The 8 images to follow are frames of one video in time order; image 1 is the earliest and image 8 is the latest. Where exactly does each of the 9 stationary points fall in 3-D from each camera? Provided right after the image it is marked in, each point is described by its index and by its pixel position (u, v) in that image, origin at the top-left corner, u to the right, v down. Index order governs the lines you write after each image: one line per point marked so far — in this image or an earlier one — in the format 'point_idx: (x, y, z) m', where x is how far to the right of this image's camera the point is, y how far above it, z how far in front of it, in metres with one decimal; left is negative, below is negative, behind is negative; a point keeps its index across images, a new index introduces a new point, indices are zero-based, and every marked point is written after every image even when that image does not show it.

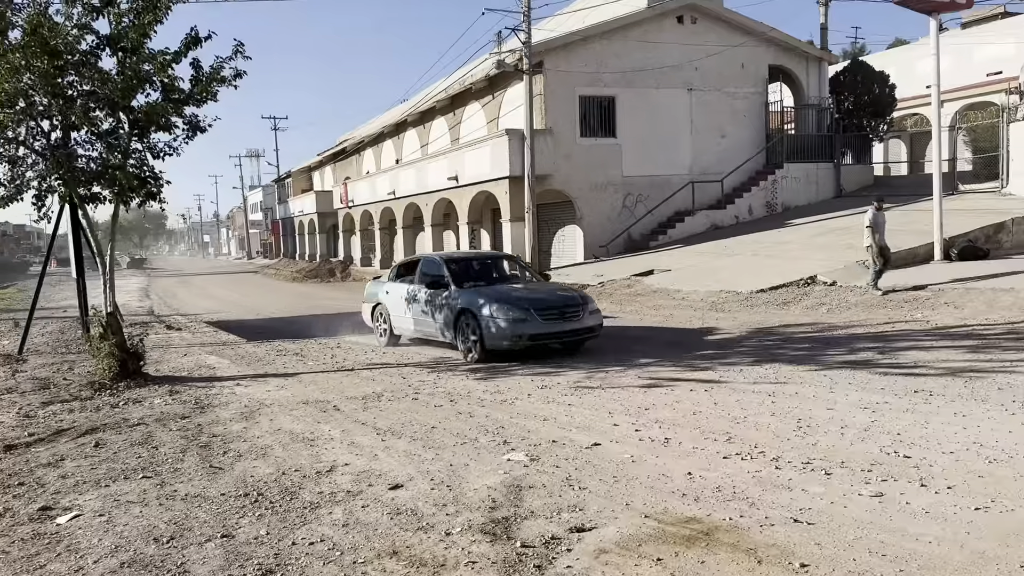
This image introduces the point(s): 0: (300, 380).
0: (-2.6, -1.1, +8.4) m
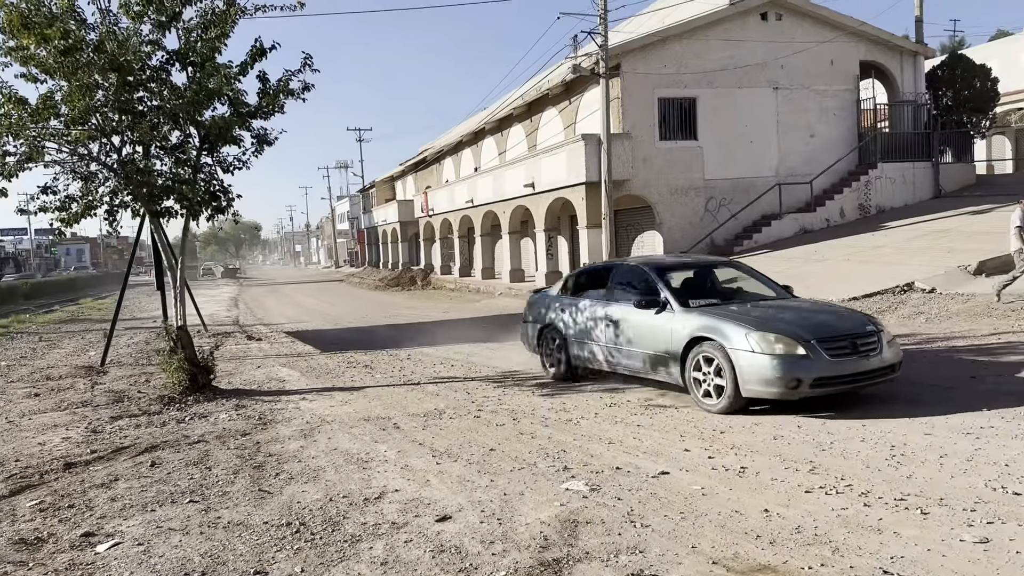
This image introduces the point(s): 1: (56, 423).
0: (-1.8, -1.3, +8.3) m
1: (-4.6, -1.4, +6.6) m
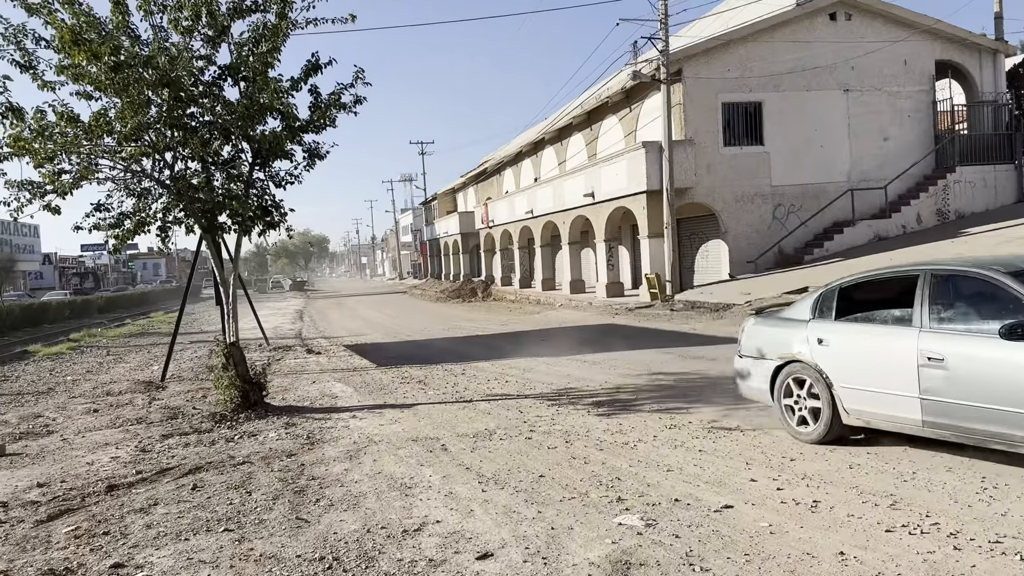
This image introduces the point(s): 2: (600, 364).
0: (-1.2, -1.5, +8.2) m
1: (-4.1, -1.6, +6.7) m
2: (+1.5, -1.3, +11.4) m
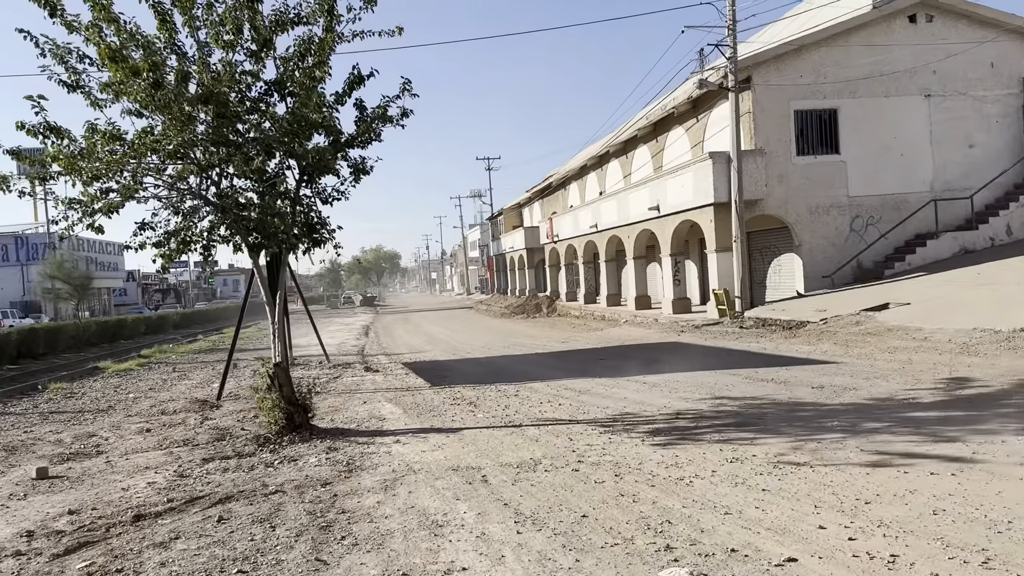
0: (-0.6, -1.7, +7.9) m
1: (-3.6, -1.8, +6.7) m
2: (+2.4, -1.6, +10.8) m
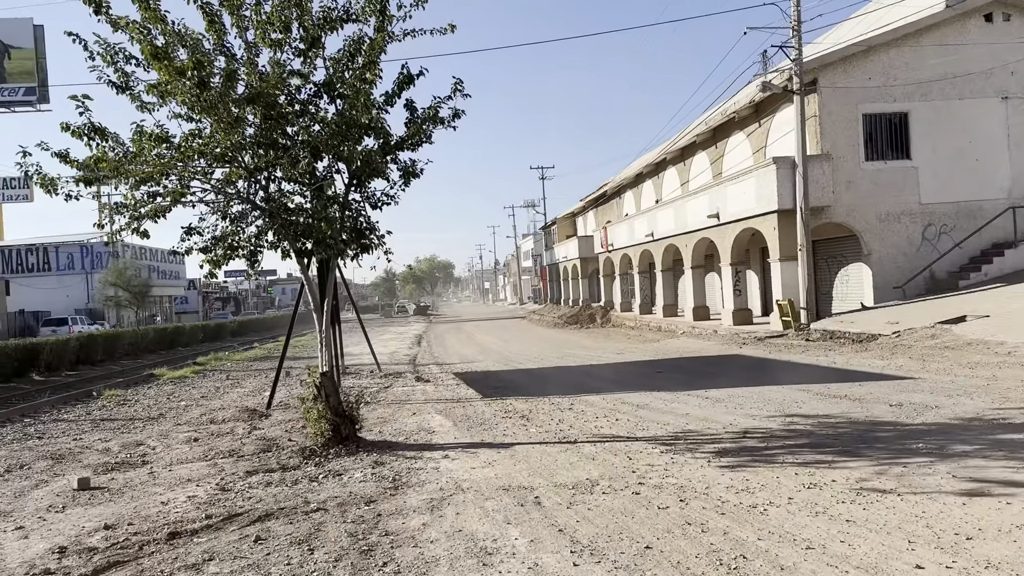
0: (0.0, -1.8, +7.4) m
1: (-3.1, -1.8, +6.5) m
2: (+3.2, -1.7, +10.2) m
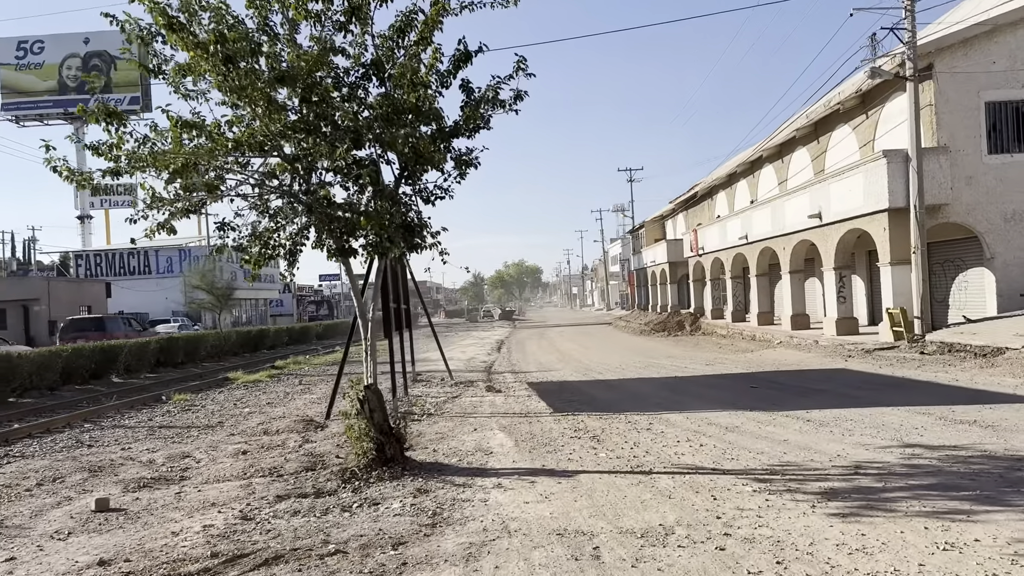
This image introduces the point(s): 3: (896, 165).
0: (+0.6, -1.9, +6.5) m
1: (-2.6, -1.9, +6.0) m
2: (+4.1, -1.8, +8.7) m
3: (+9.7, +3.2, +16.9) m
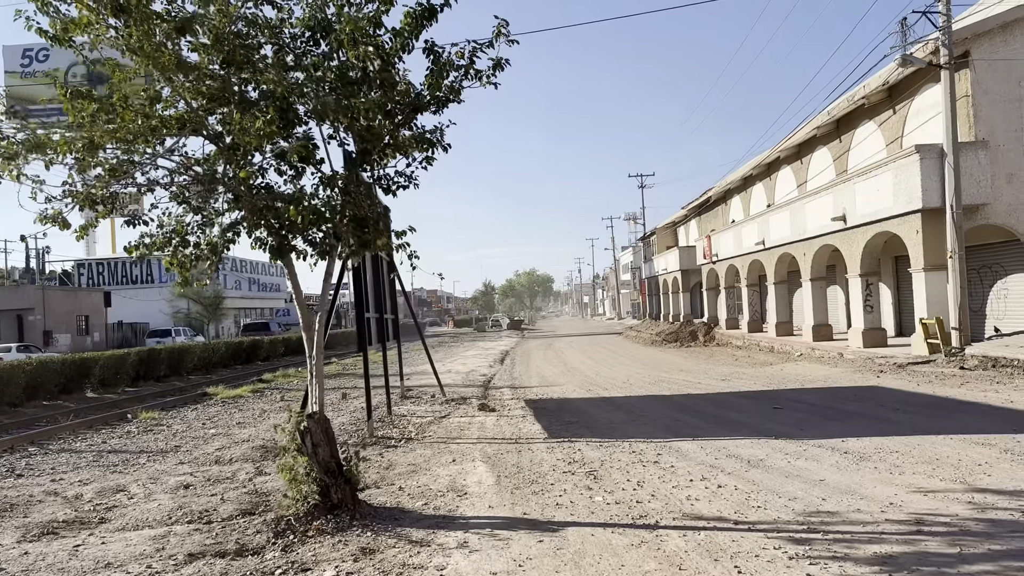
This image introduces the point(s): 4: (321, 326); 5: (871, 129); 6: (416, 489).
0: (+0.4, -1.9, +5.1) m
1: (-2.8, -1.9, +4.7) m
2: (+3.9, -1.9, +7.4) m
3: (+9.6, +3.0, +15.5) m
4: (-1.7, -0.4, +6.4) m
5: (+10.5, +4.7, +19.6) m
6: (-1.0, -2.0, +6.8) m
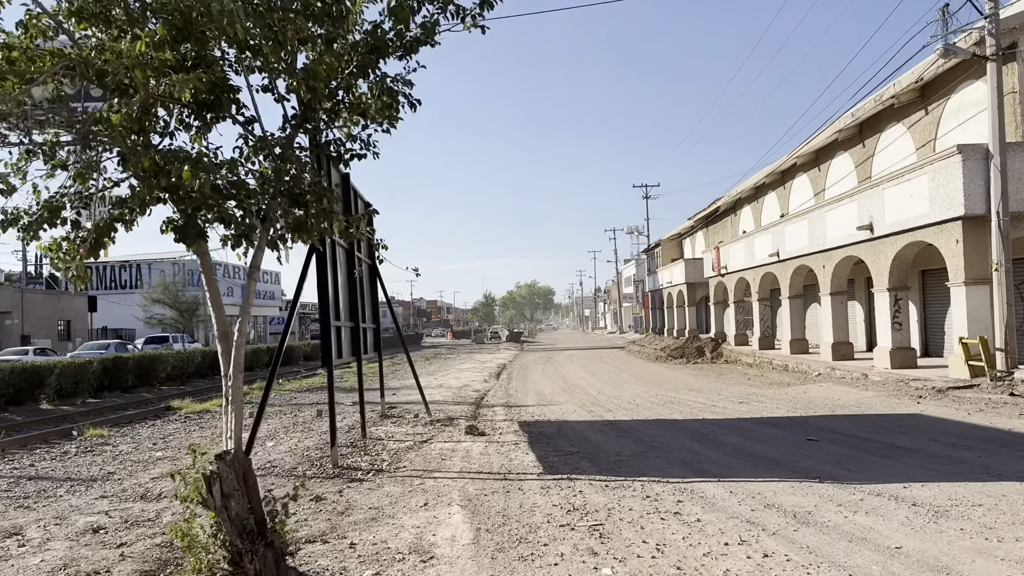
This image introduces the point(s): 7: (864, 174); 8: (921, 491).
0: (+0.2, -1.9, +3.6) m
1: (-3.0, -1.9, +3.2) m
2: (+3.8, -2.0, +5.8) m
3: (+9.6, +2.6, +14.0) m
4: (-1.8, -0.4, +4.9) m
5: (+10.5, +4.2, +18.2) m
6: (-1.1, -2.0, +5.3) m
7: (+10.5, +3.4, +20.1) m
8: (+4.0, -2.0, +6.5) m
